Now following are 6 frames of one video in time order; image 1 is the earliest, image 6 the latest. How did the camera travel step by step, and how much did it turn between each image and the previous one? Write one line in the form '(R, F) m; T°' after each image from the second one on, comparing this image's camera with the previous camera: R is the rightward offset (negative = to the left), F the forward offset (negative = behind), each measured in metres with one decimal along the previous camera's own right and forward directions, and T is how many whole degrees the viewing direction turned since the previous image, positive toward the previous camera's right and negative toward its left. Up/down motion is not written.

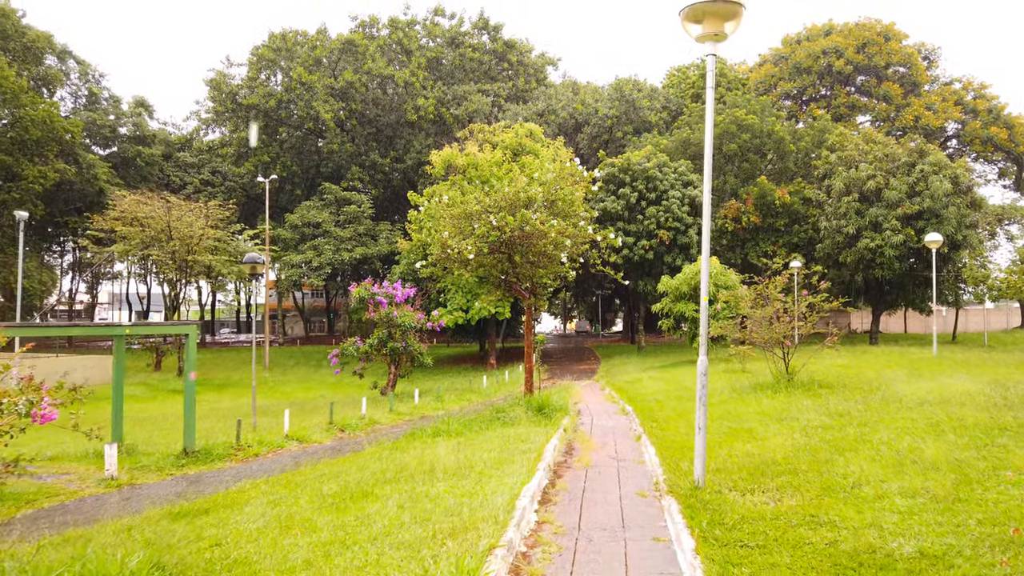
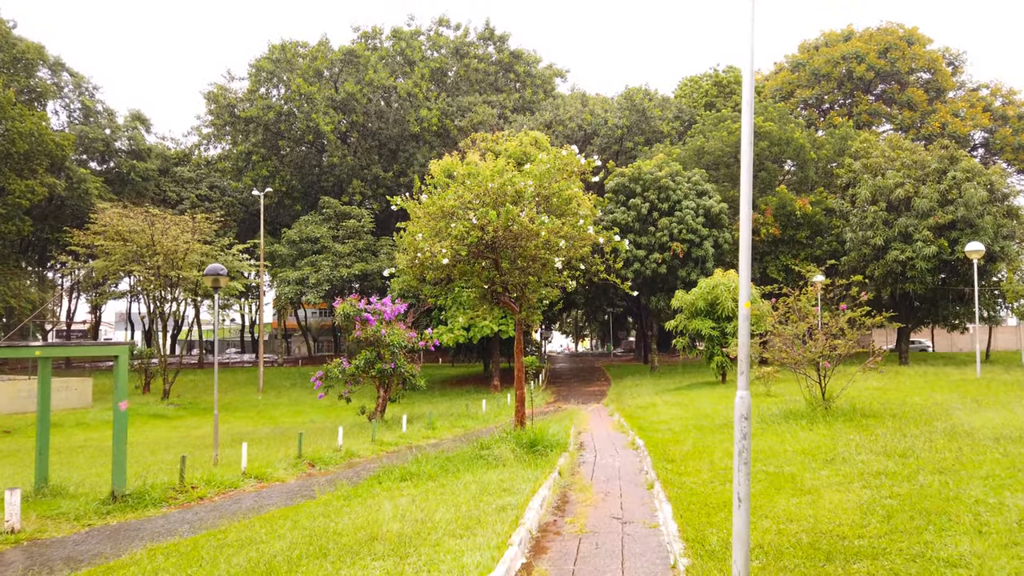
(+0.3, +1.7) m; -1°
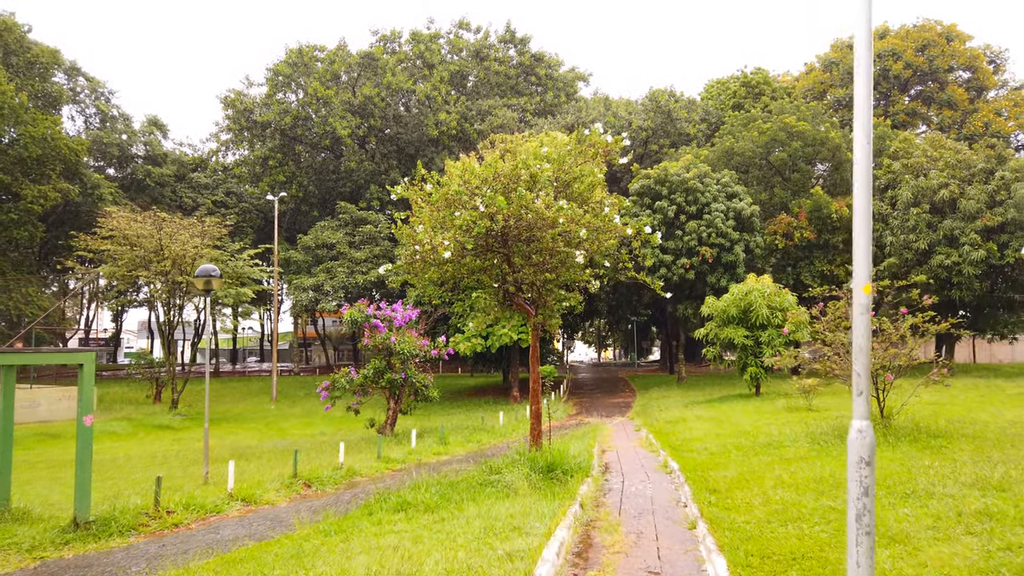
(+0.1, +1.2) m; -2°
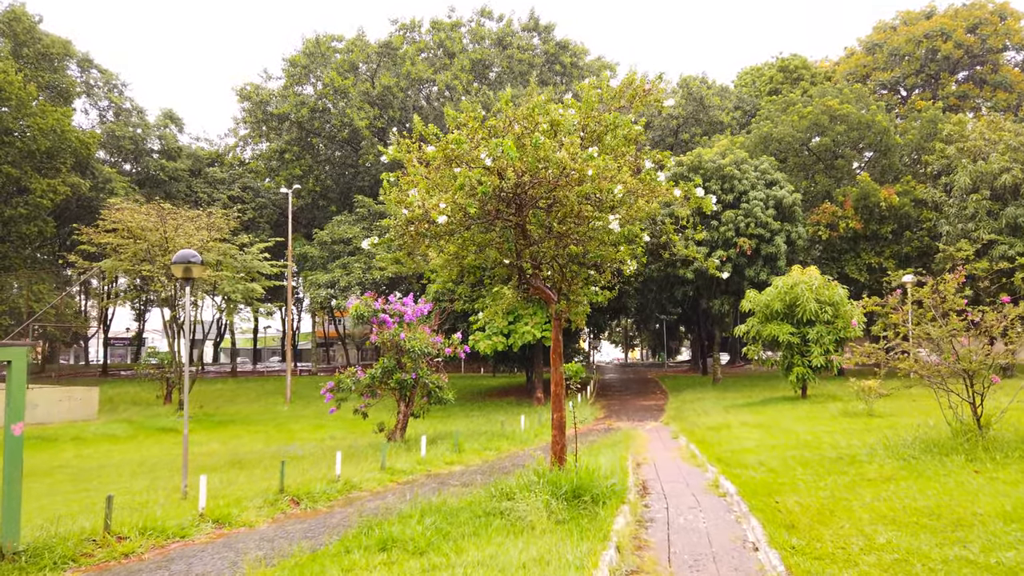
(+0.1, +1.6) m; -2°
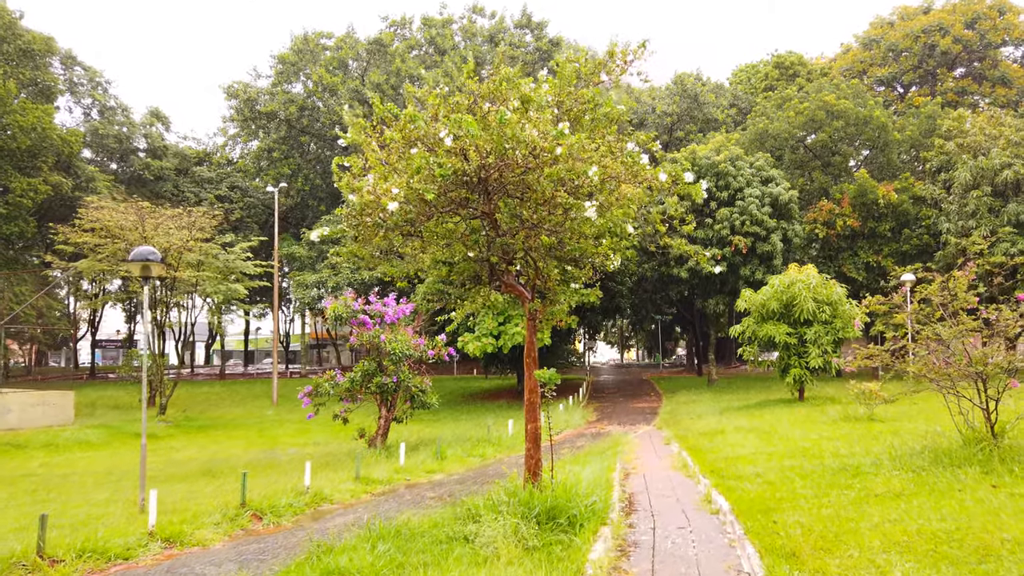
(+0.2, +0.6) m; 0°
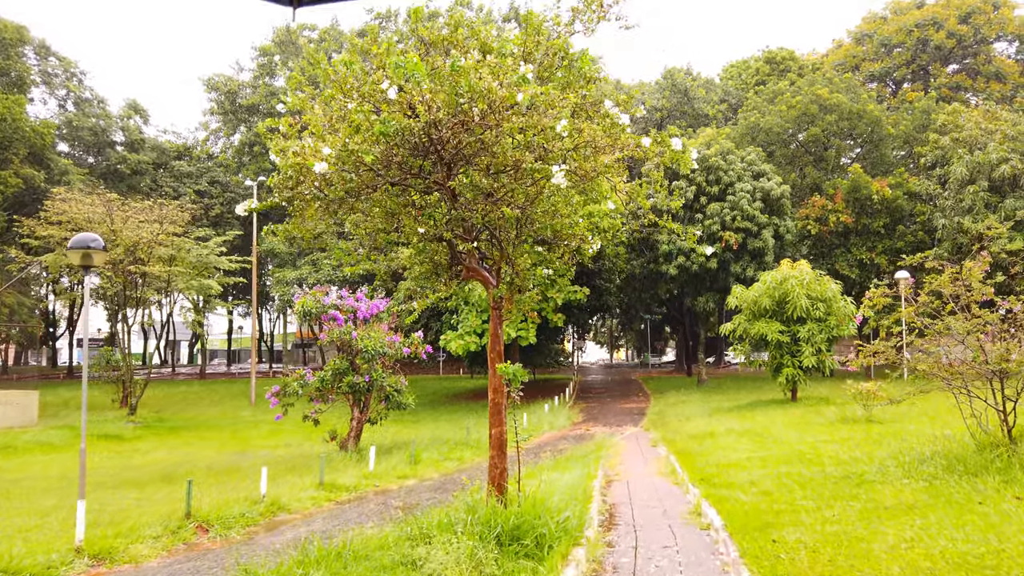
(+0.2, +0.8) m; +1°
